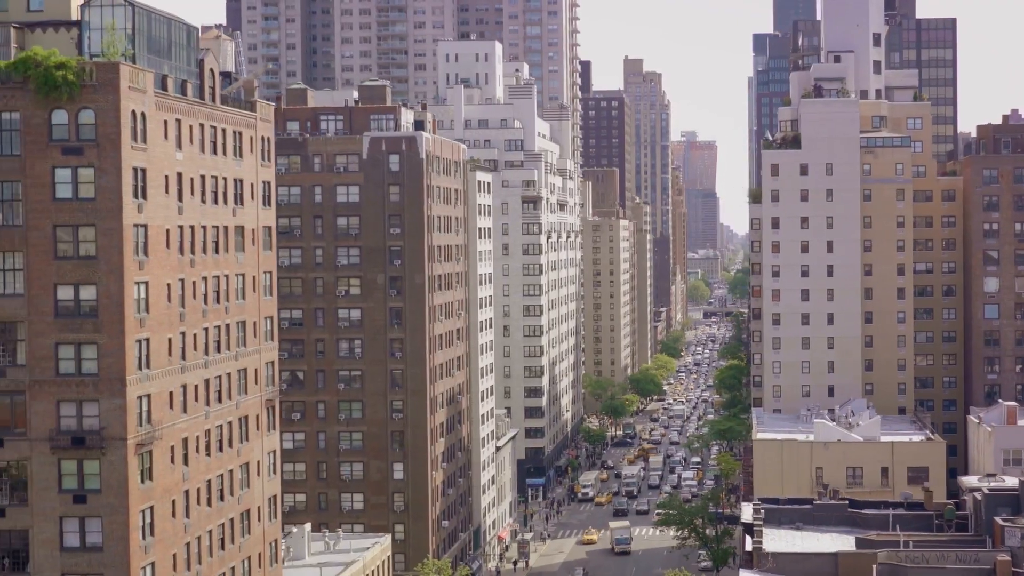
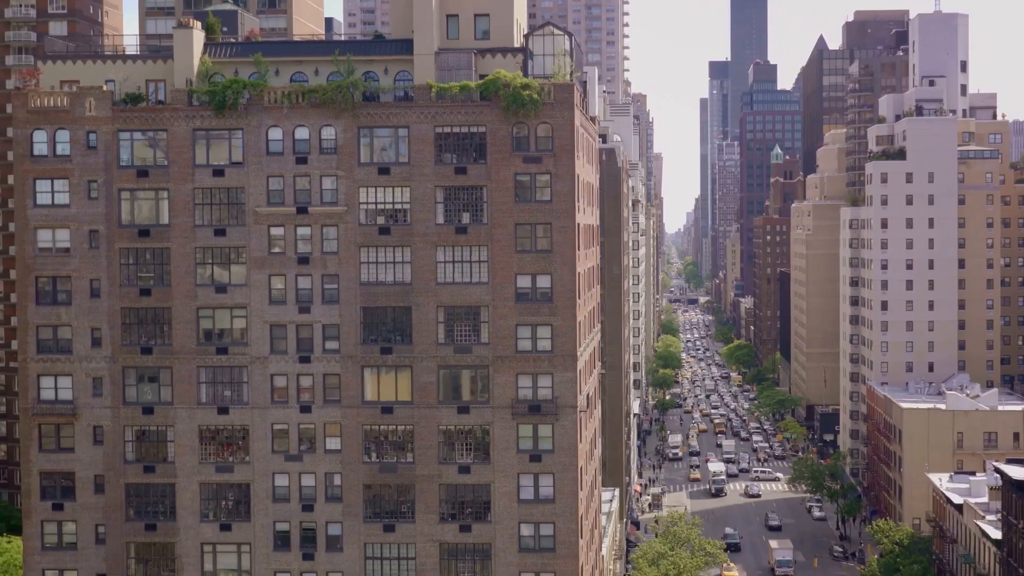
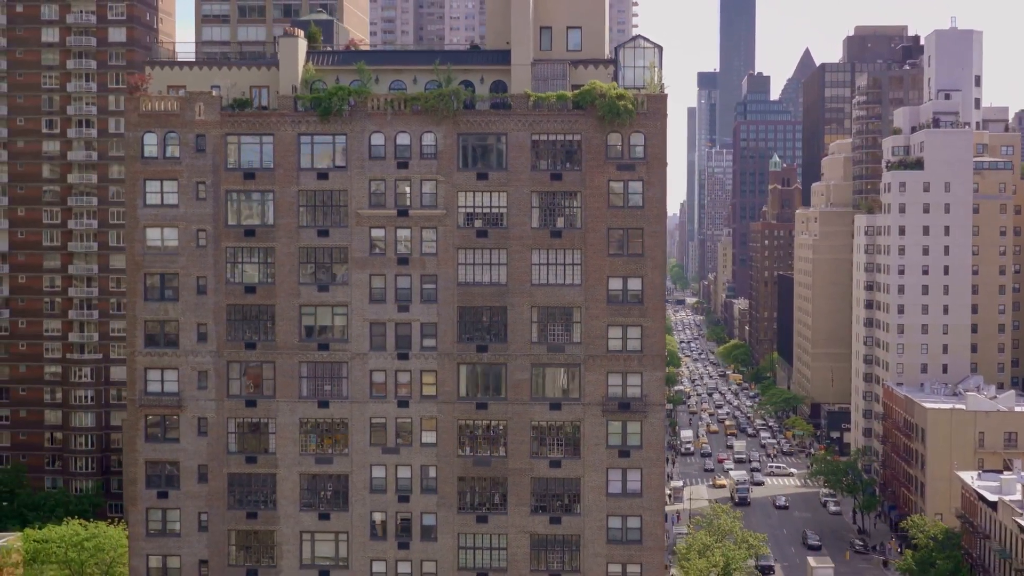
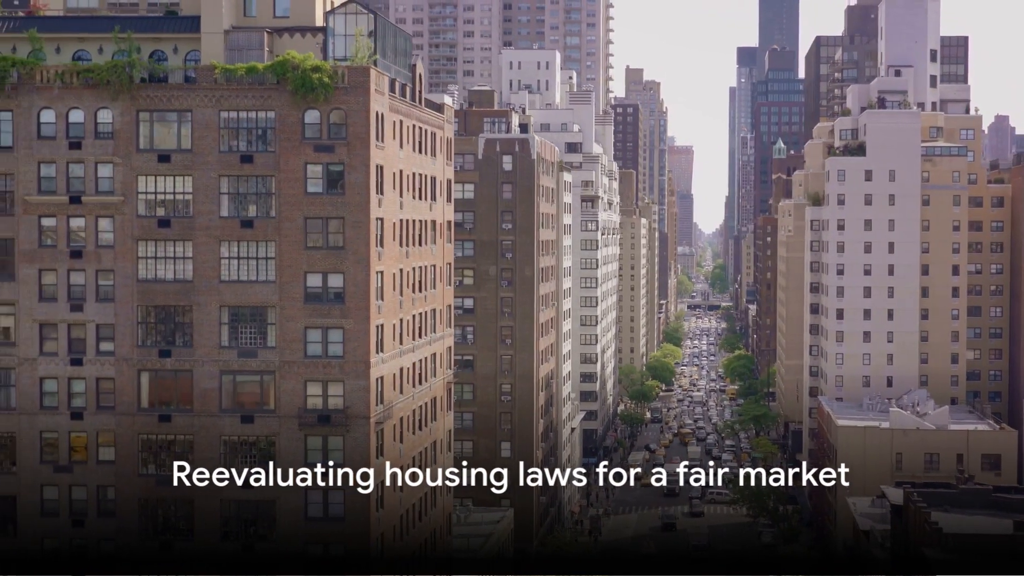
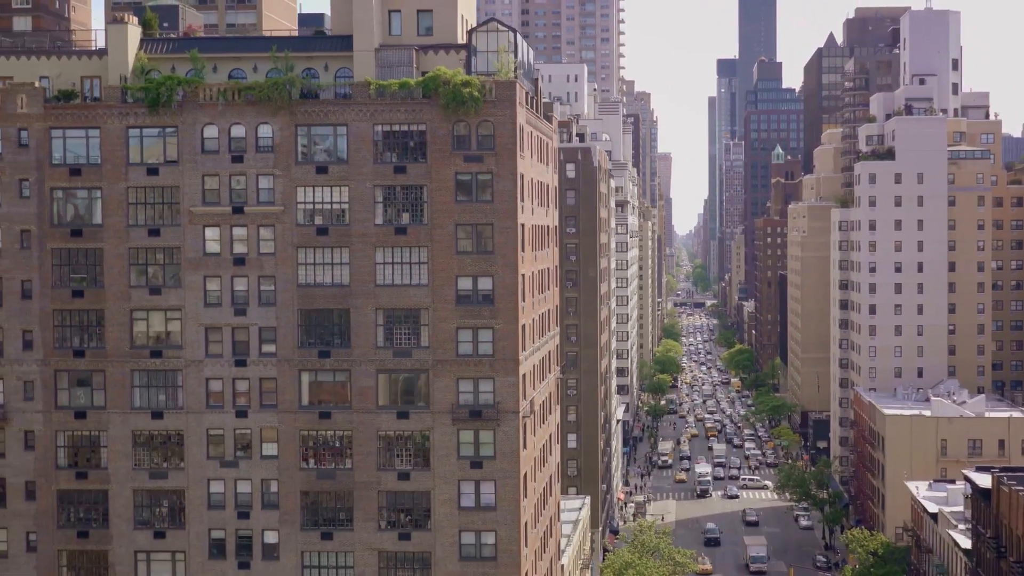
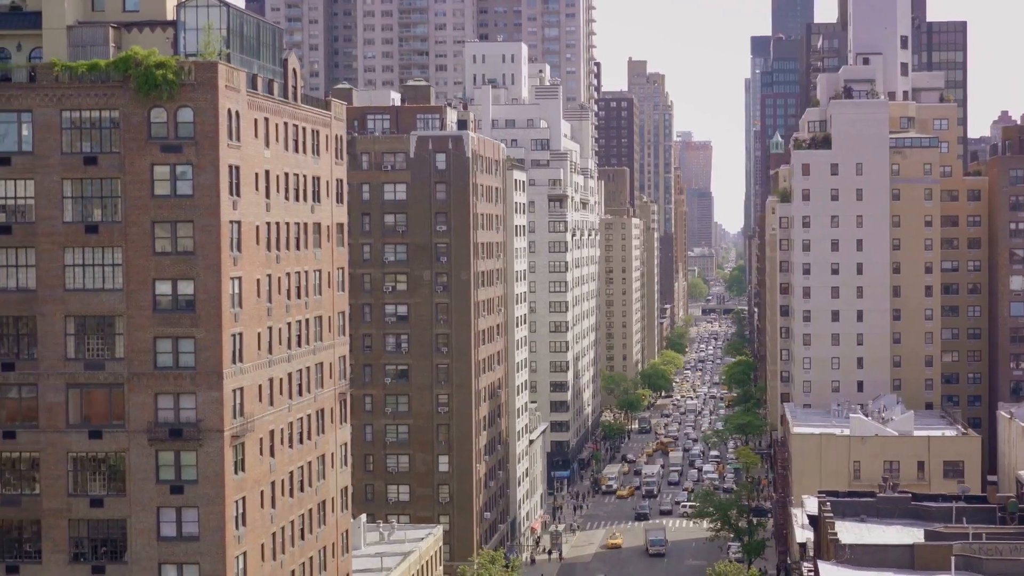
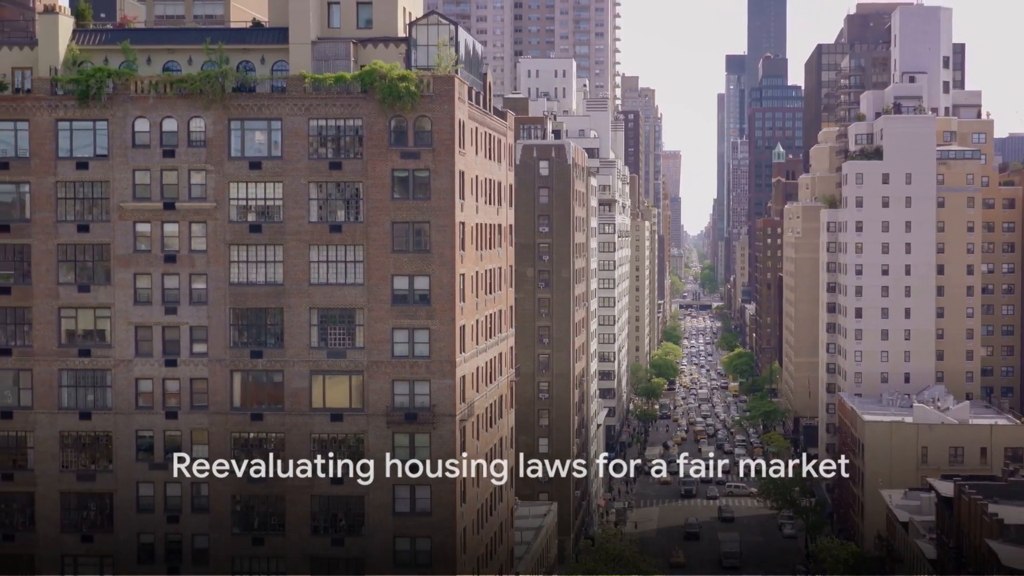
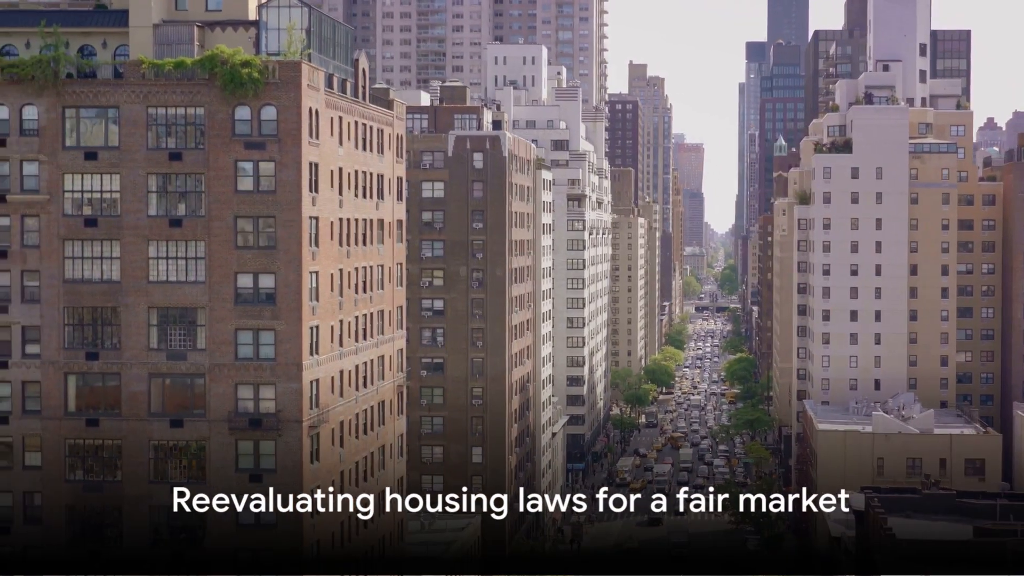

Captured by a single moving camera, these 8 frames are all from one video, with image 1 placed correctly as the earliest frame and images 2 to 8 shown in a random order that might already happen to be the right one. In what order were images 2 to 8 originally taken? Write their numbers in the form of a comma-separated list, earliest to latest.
6, 8, 4, 7, 5, 2, 3
